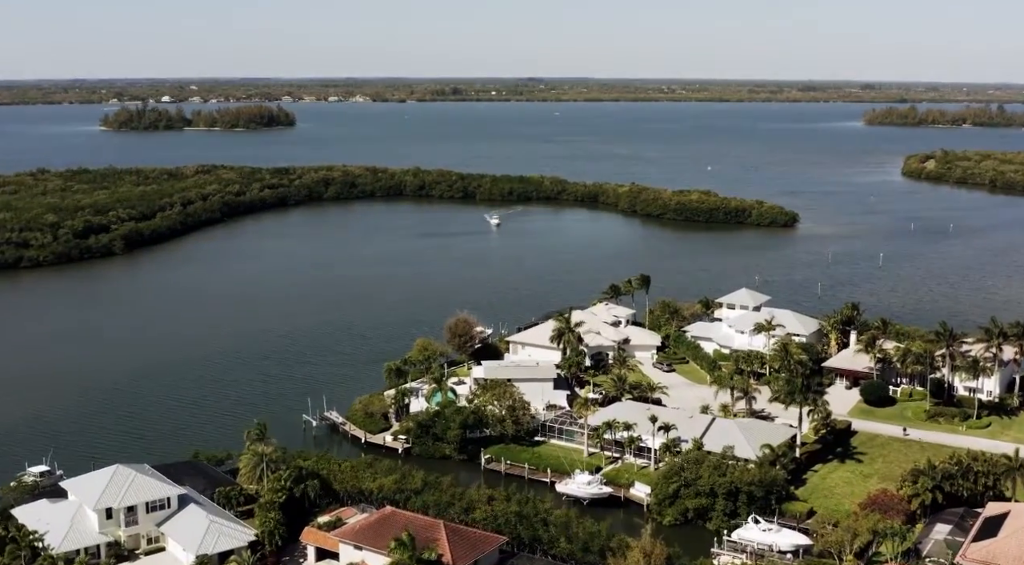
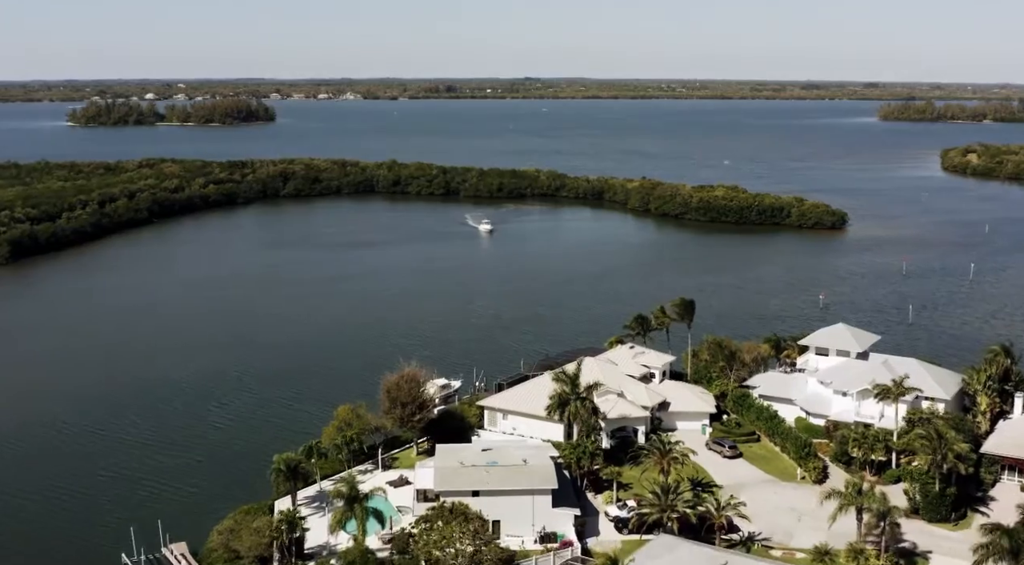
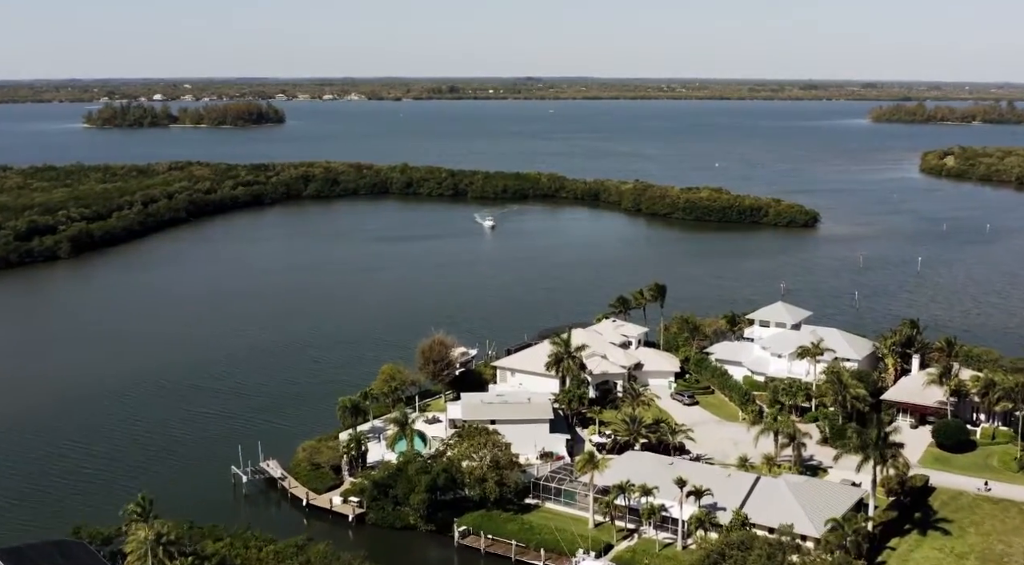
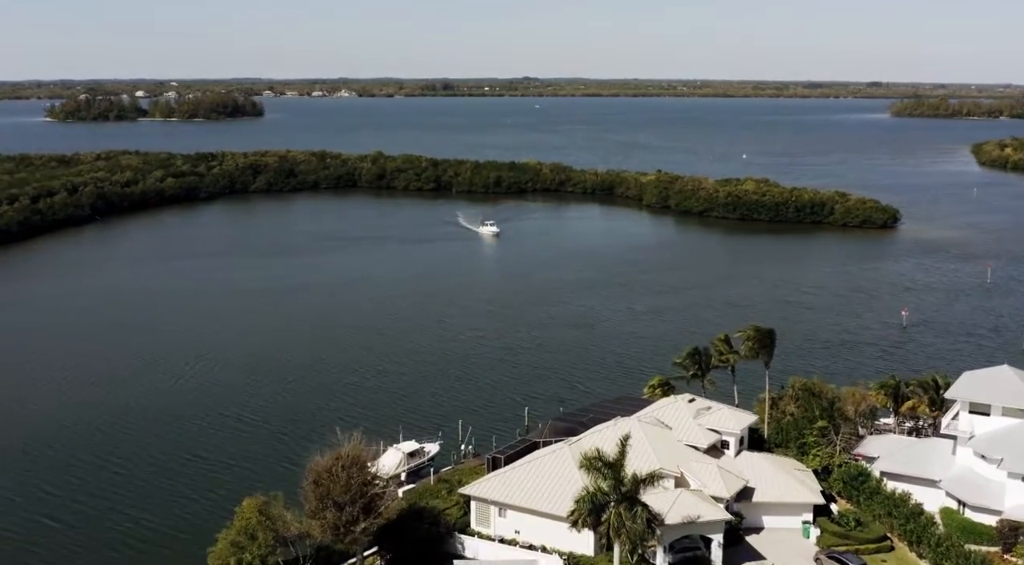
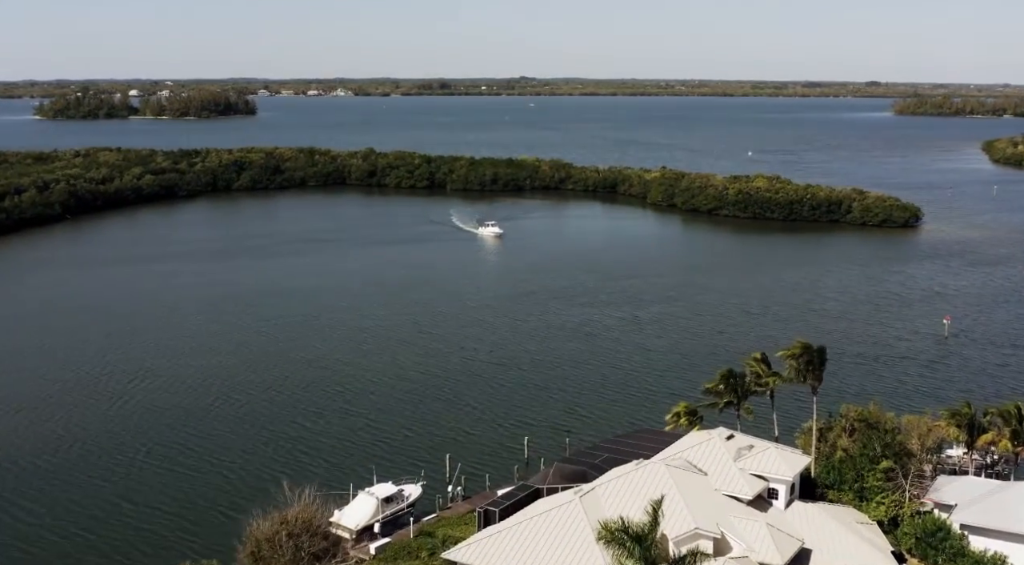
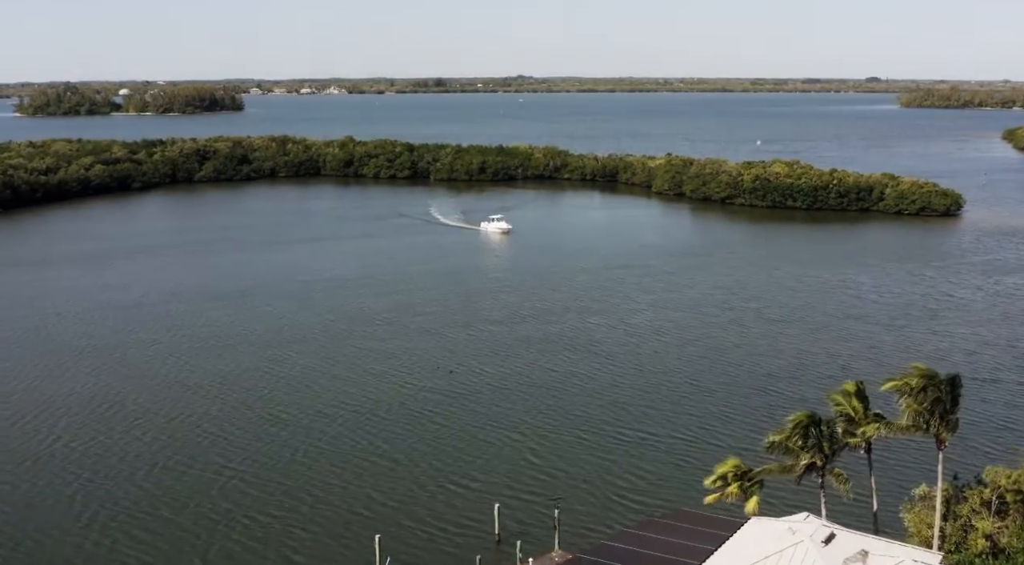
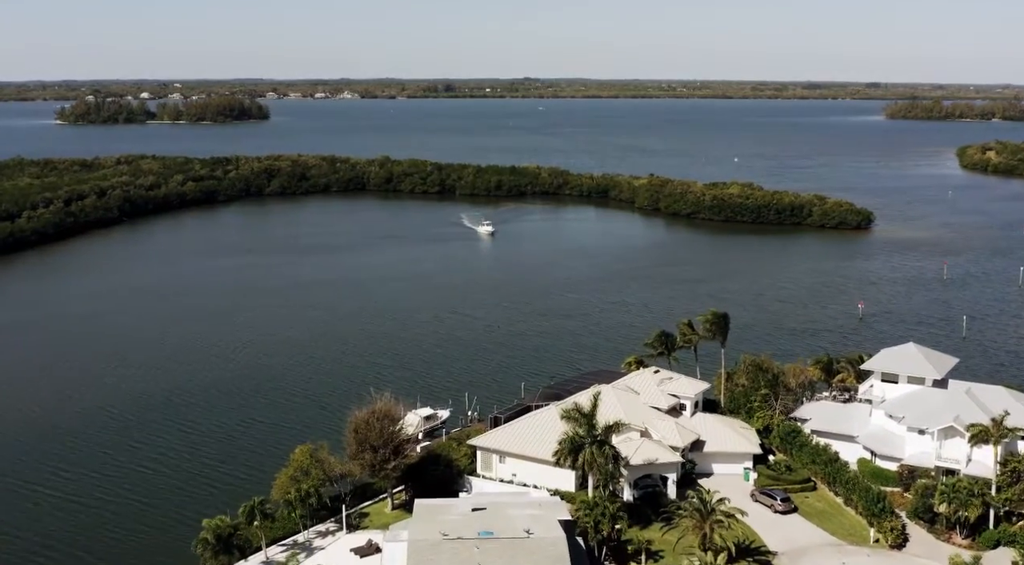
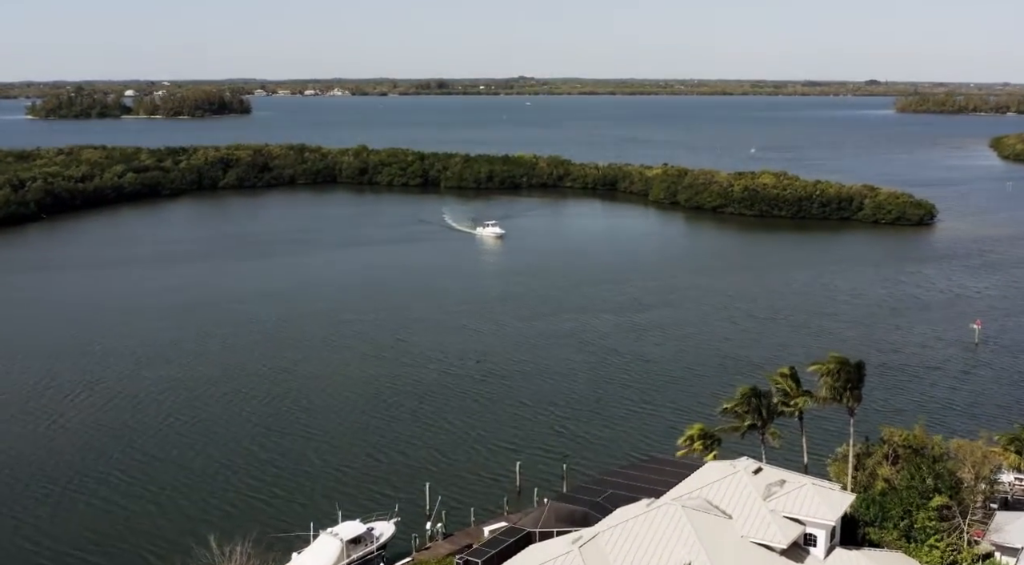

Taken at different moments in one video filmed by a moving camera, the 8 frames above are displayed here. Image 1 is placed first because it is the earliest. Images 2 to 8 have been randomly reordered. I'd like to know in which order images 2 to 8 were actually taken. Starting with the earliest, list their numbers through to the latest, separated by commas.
3, 2, 7, 4, 5, 8, 6
